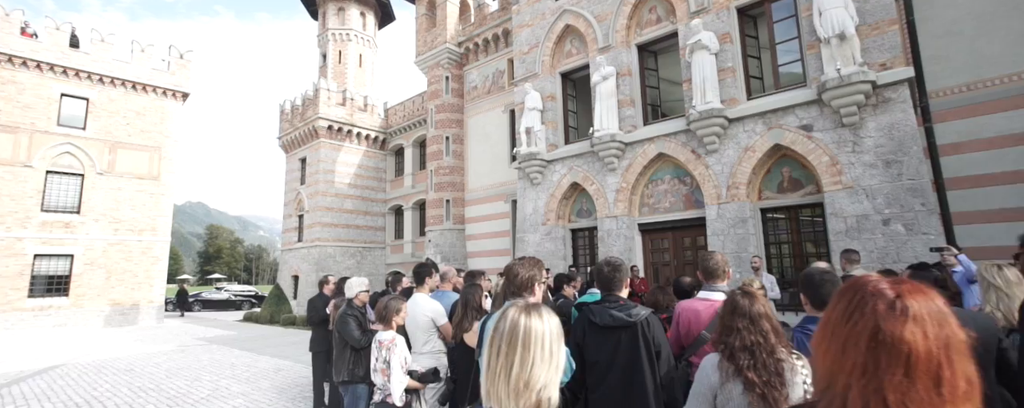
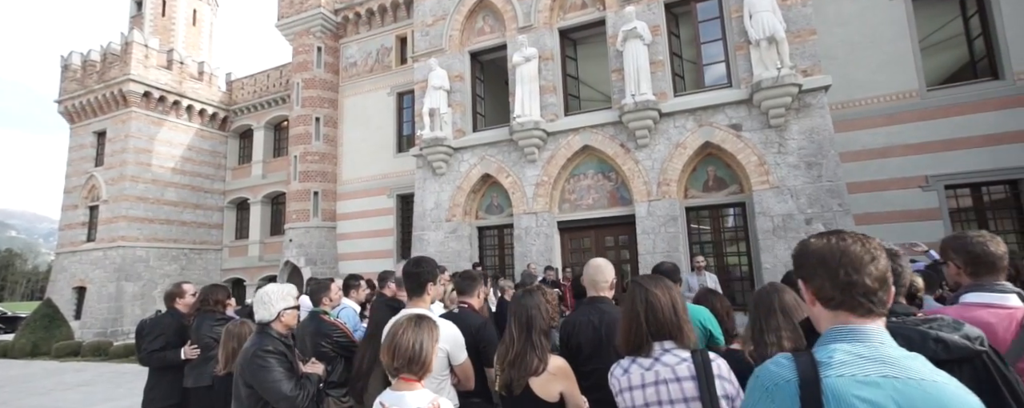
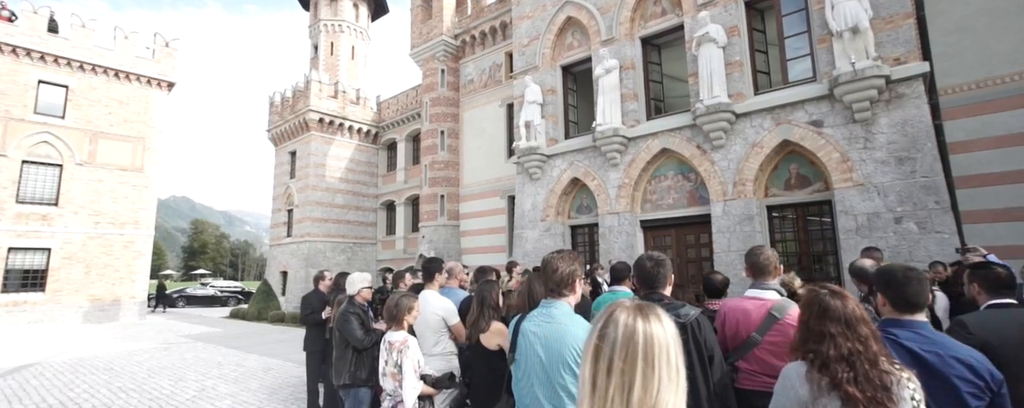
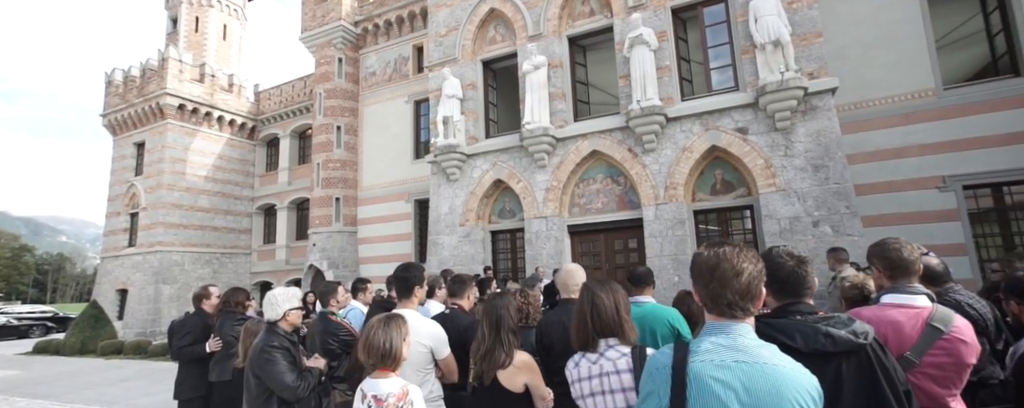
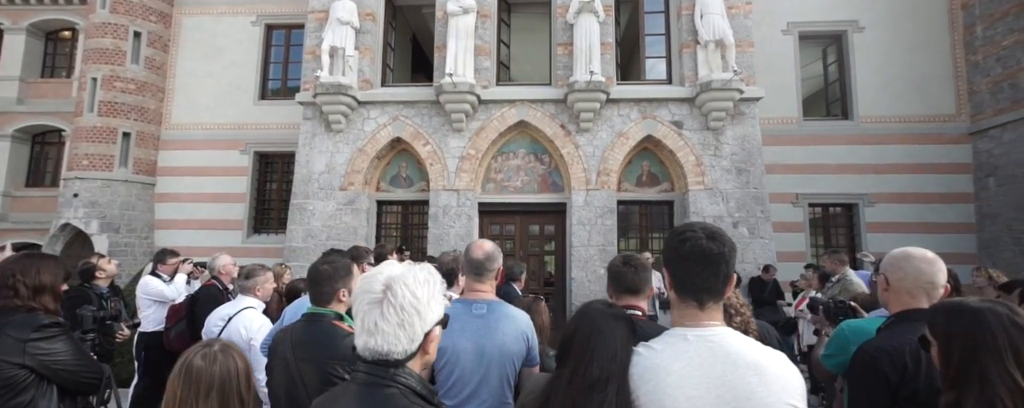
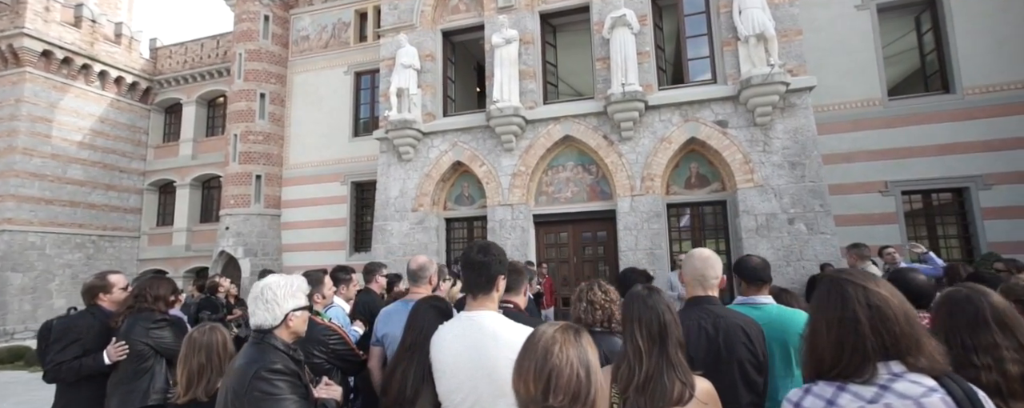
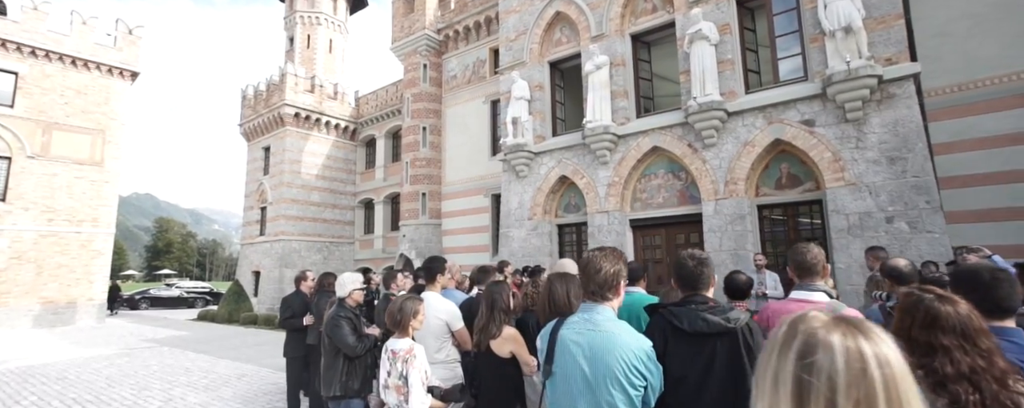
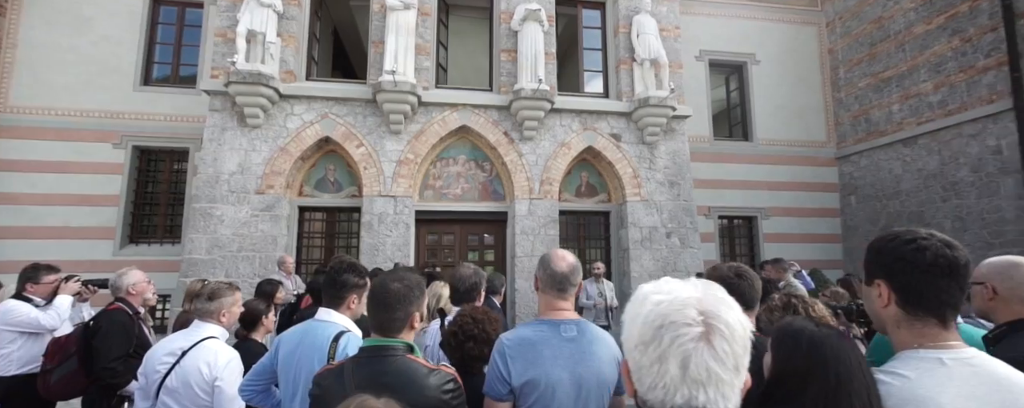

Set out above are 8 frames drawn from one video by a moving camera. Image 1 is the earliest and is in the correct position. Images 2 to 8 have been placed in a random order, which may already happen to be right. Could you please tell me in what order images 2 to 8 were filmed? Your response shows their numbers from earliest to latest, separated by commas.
3, 7, 4, 2, 6, 5, 8
